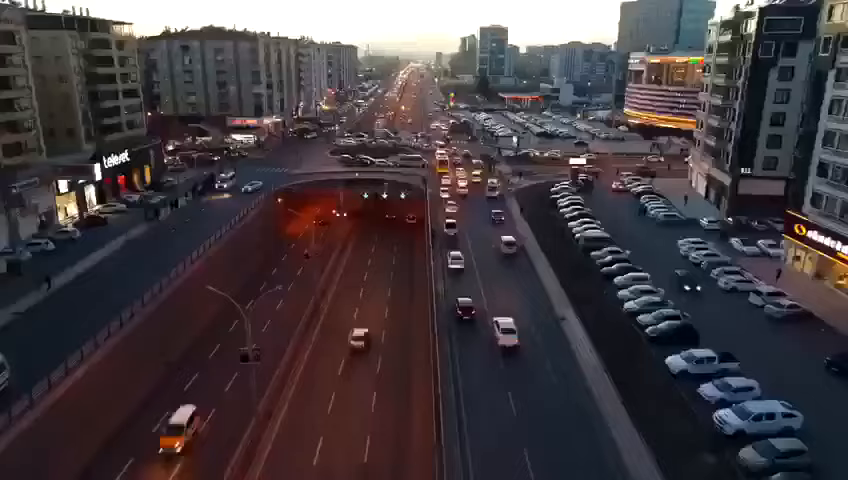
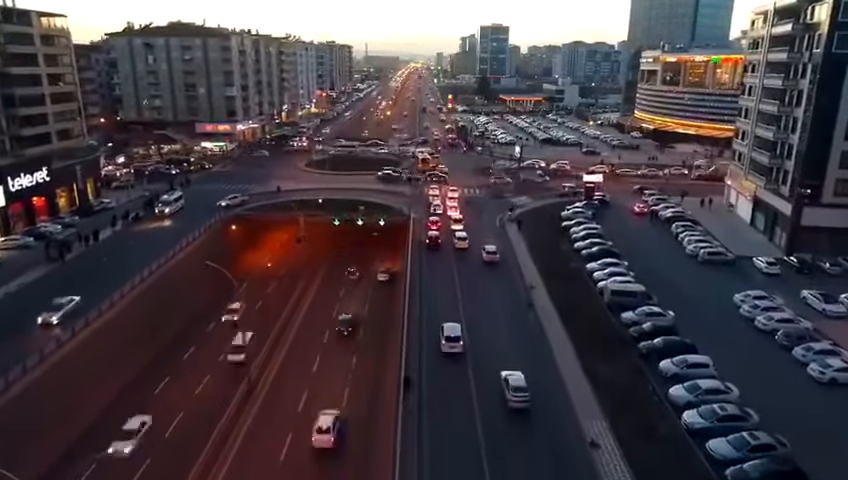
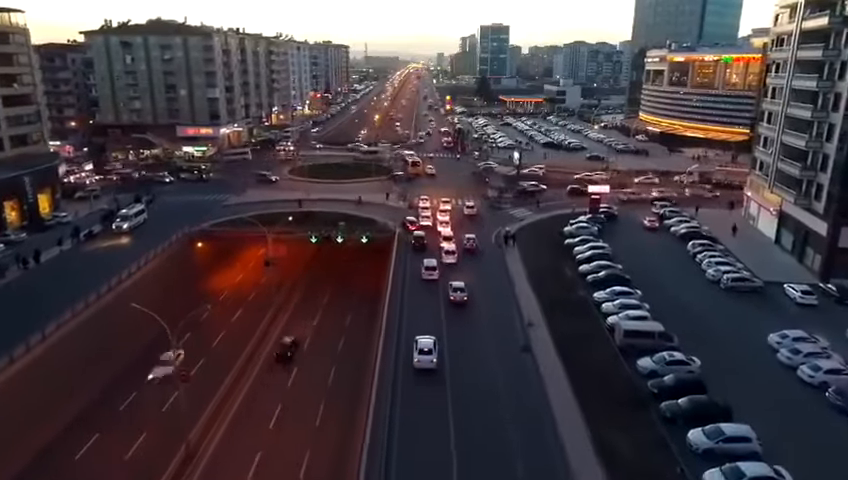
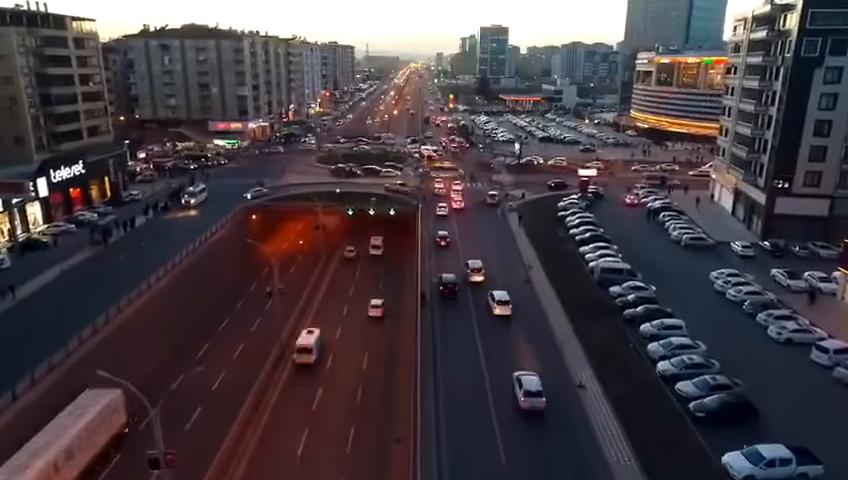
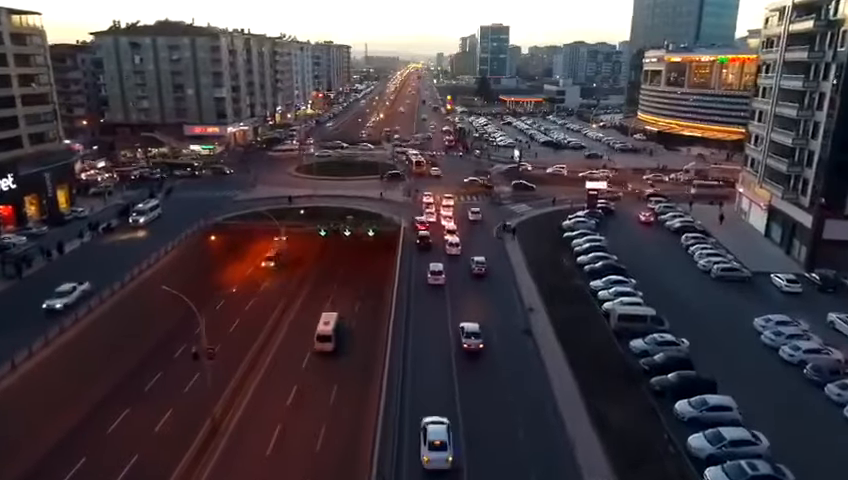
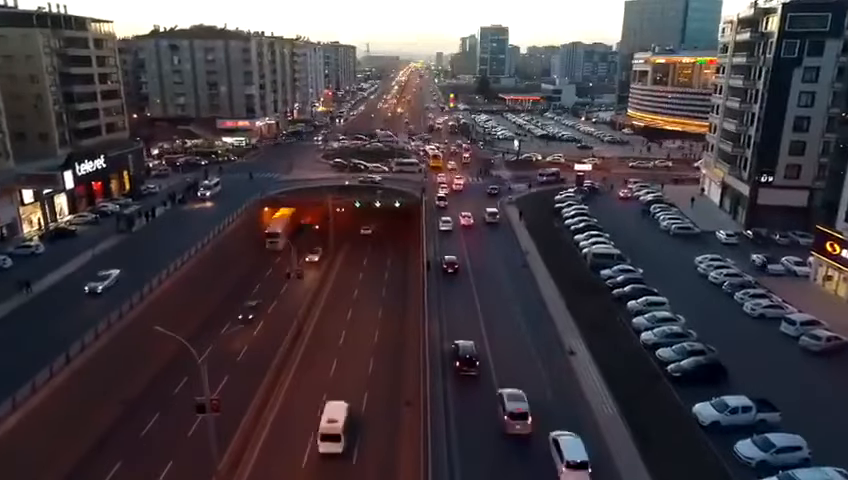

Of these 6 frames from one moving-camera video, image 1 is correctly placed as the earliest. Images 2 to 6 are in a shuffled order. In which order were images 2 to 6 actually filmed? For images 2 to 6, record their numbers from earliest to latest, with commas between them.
6, 4, 2, 5, 3
